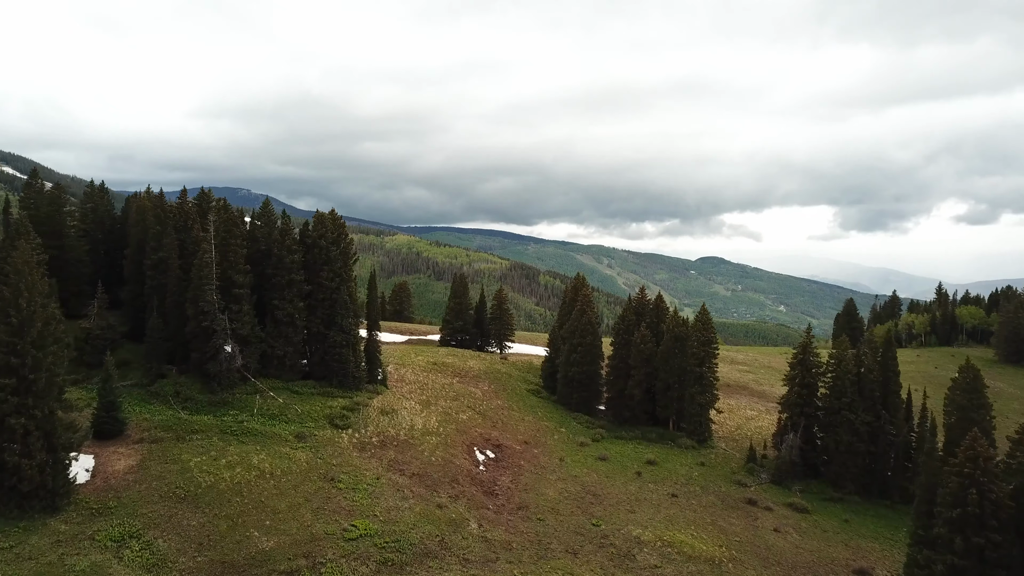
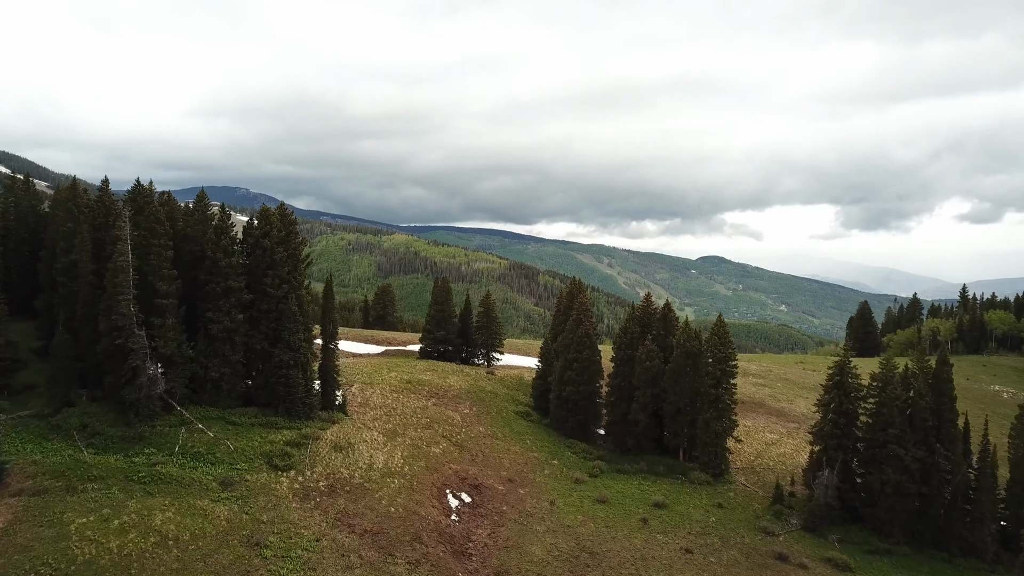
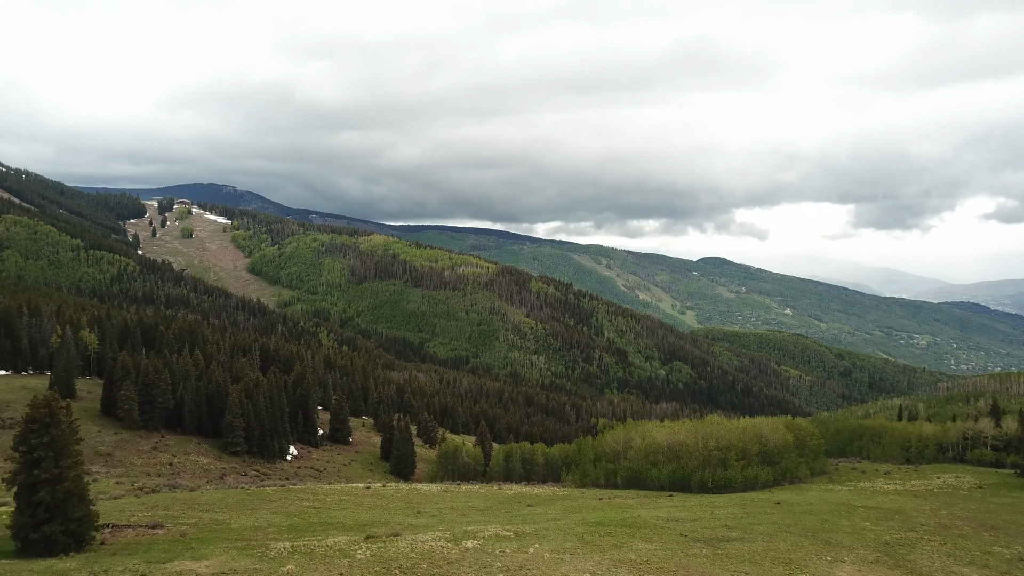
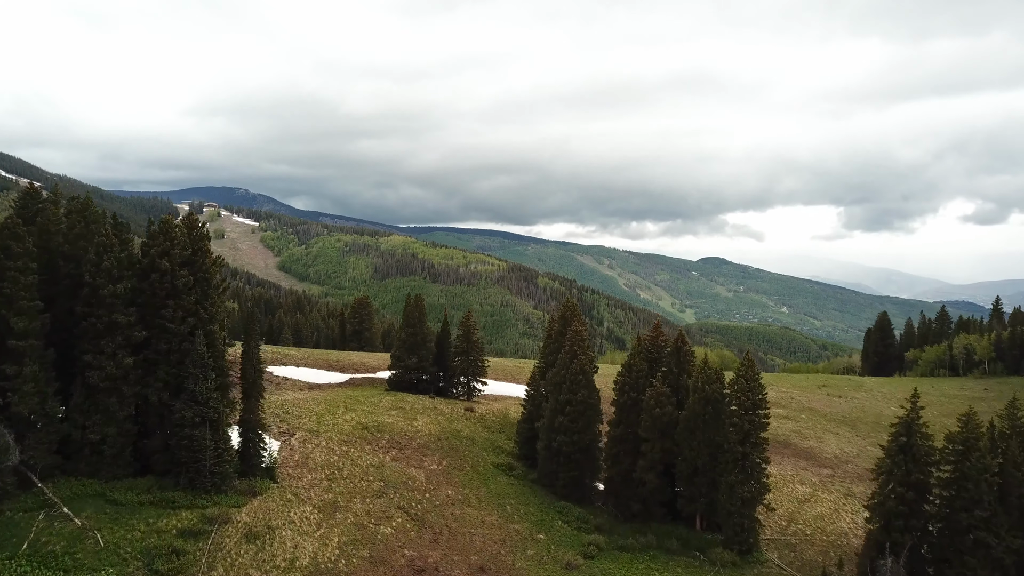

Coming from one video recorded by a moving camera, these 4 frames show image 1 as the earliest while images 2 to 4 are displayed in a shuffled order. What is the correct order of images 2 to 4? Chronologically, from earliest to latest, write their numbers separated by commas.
2, 4, 3
